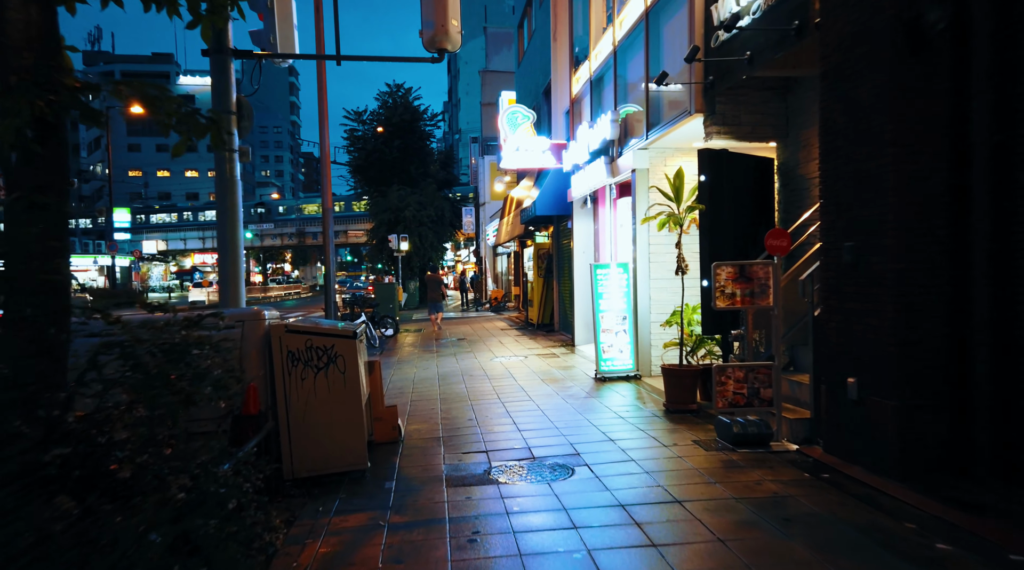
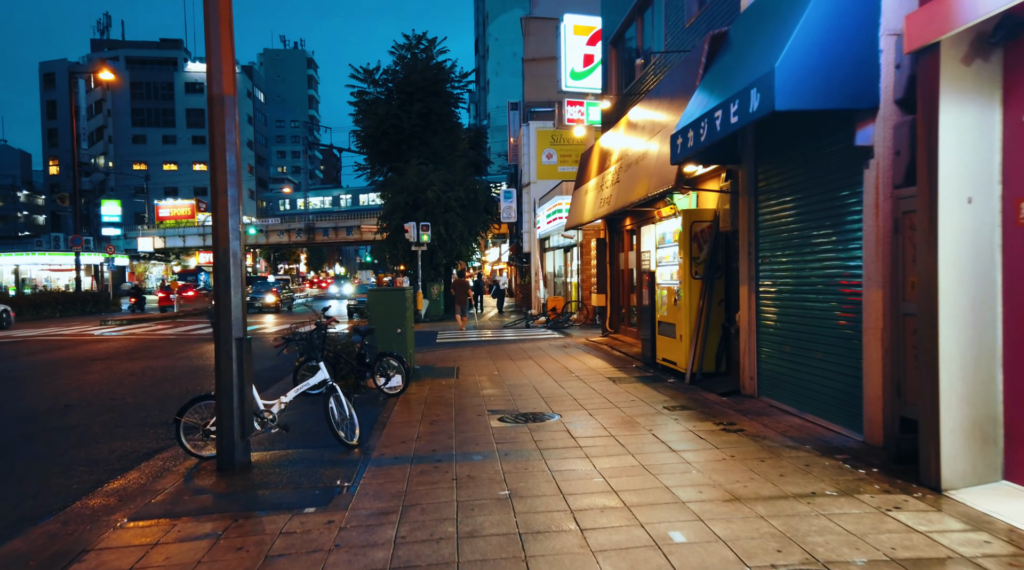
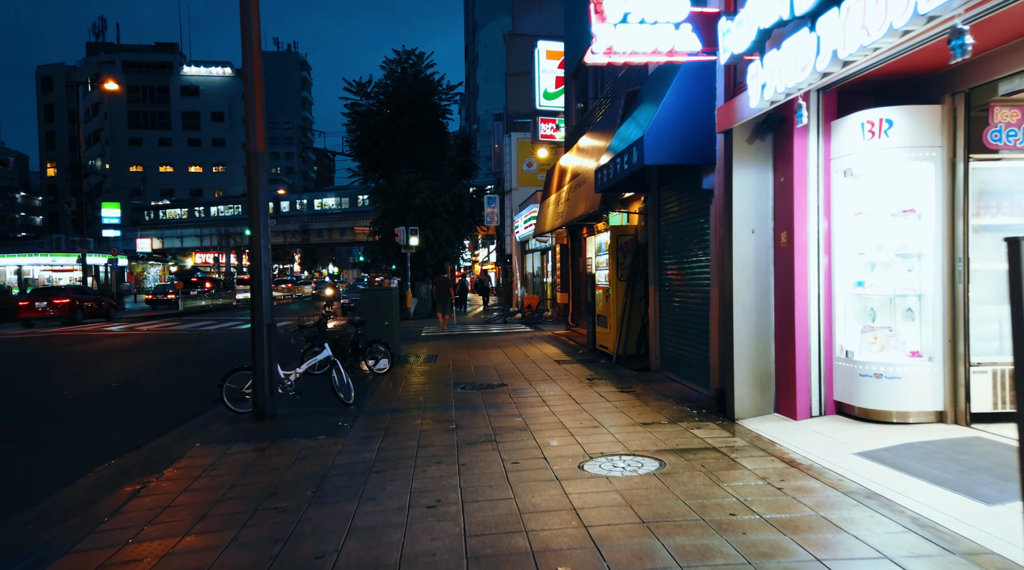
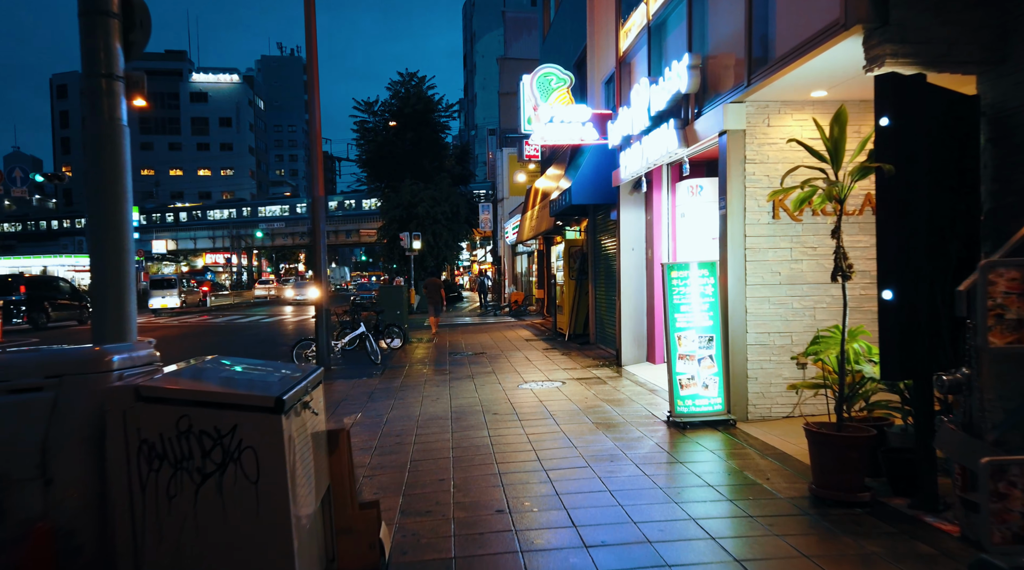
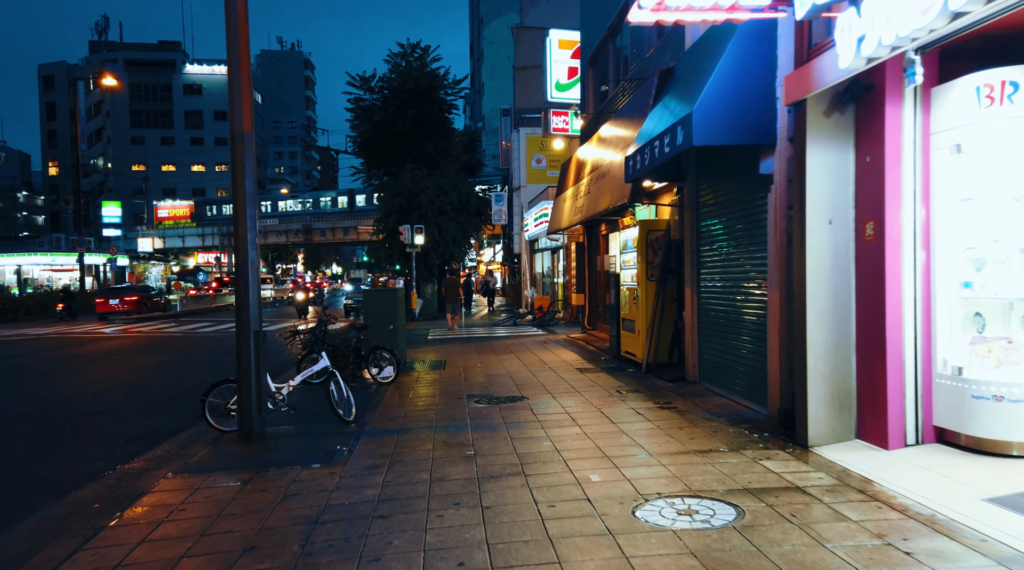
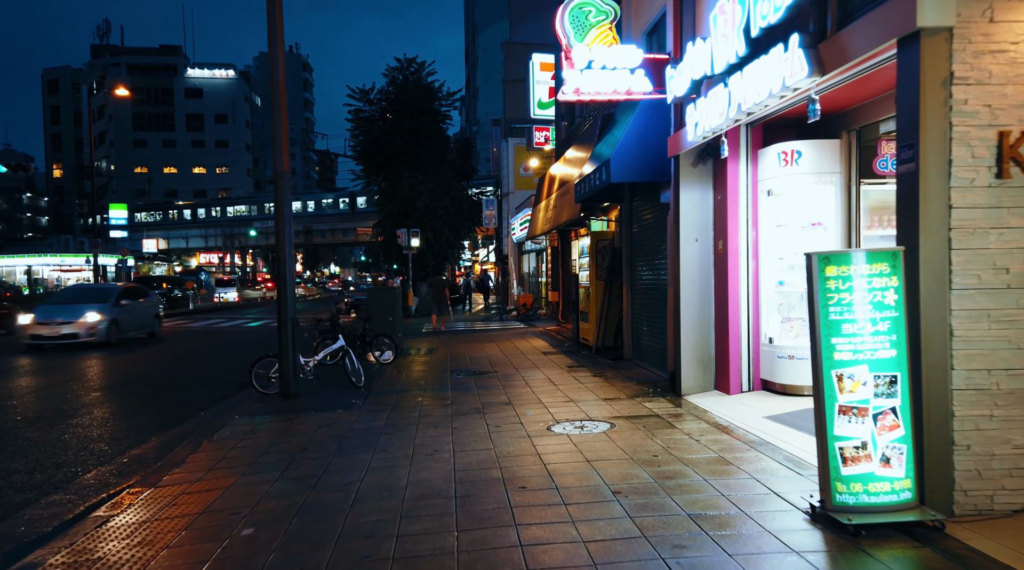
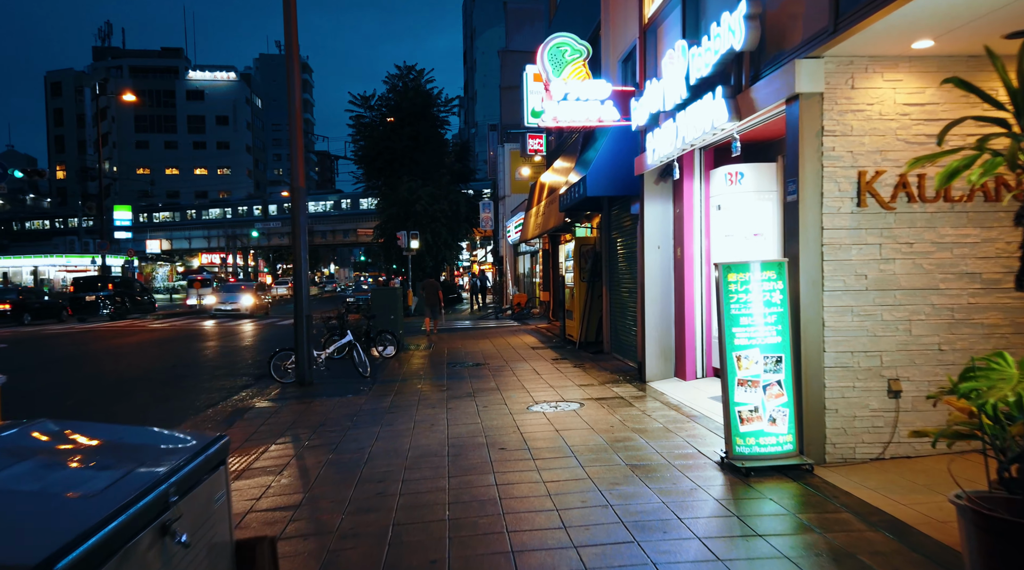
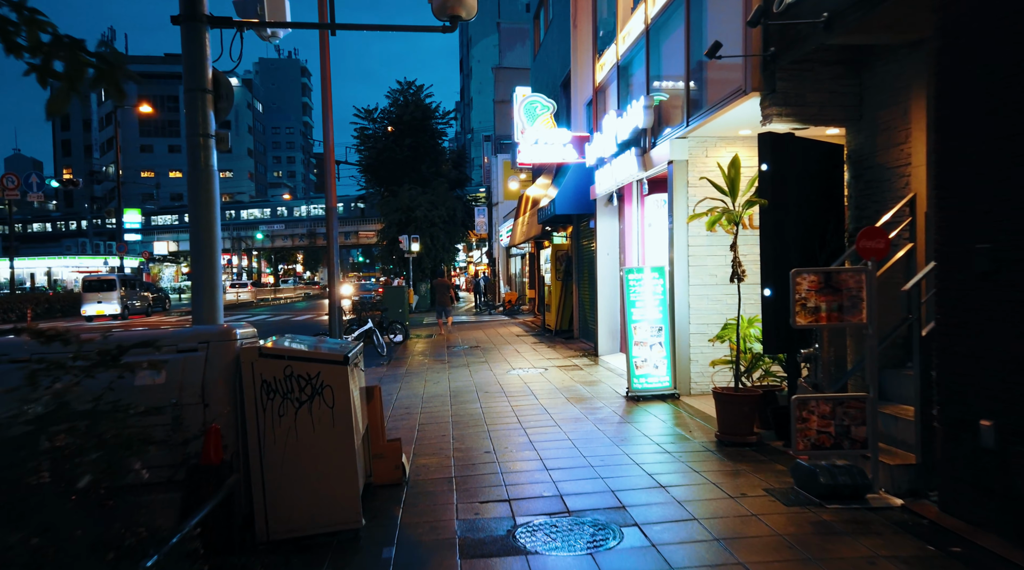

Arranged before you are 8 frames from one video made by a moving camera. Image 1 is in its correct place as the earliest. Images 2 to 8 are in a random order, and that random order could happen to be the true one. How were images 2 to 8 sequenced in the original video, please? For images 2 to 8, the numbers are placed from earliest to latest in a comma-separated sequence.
8, 4, 7, 6, 3, 5, 2
